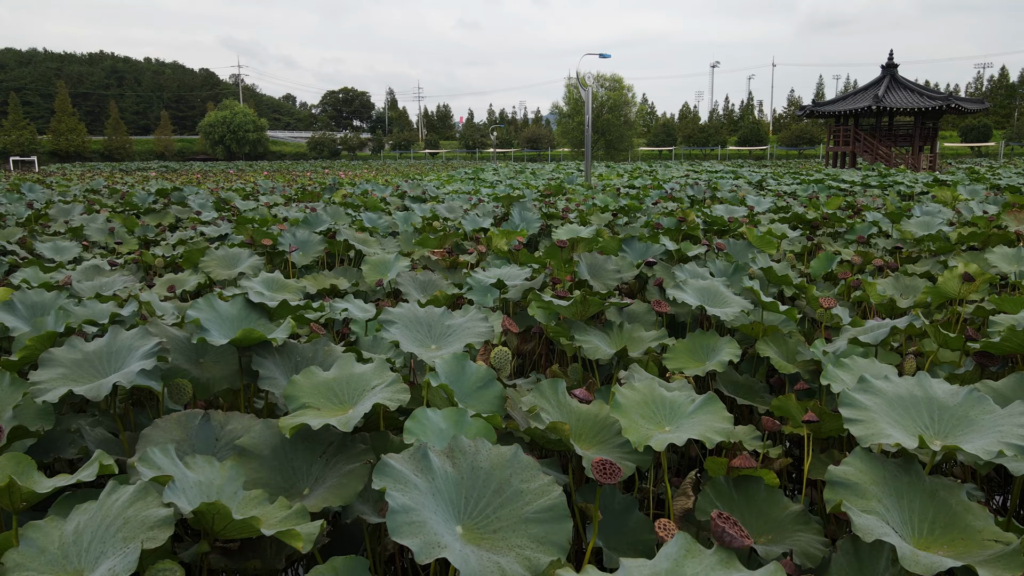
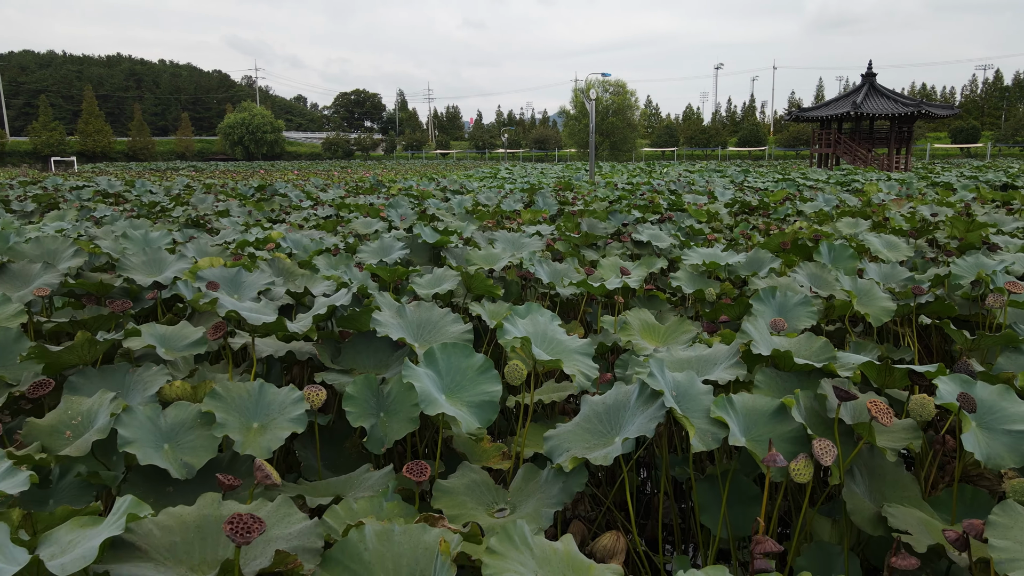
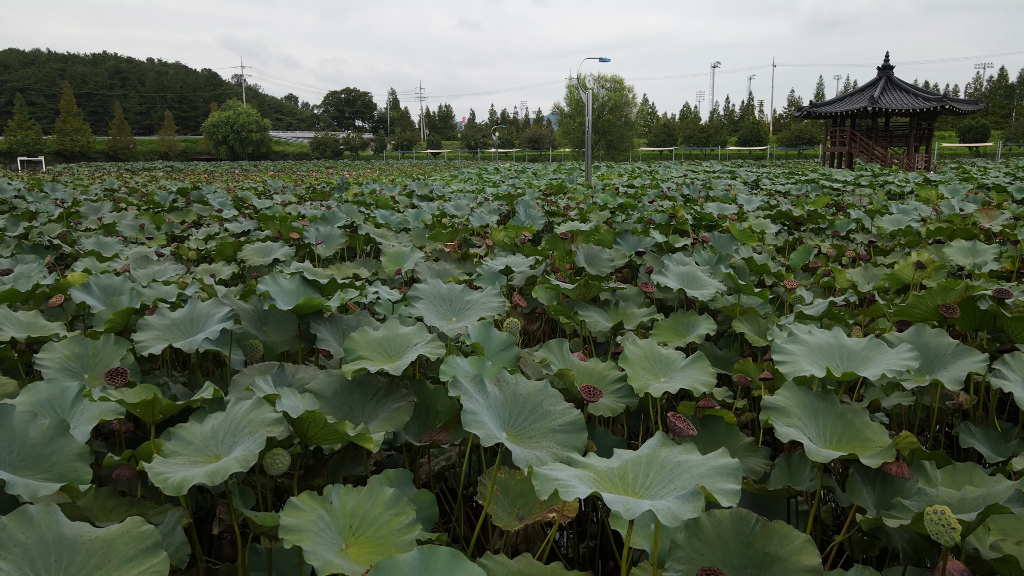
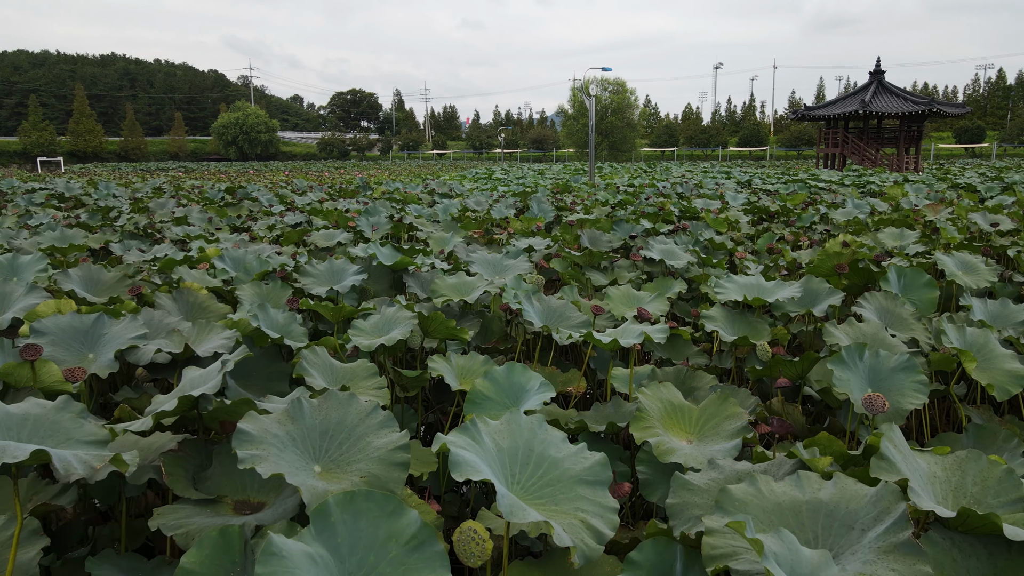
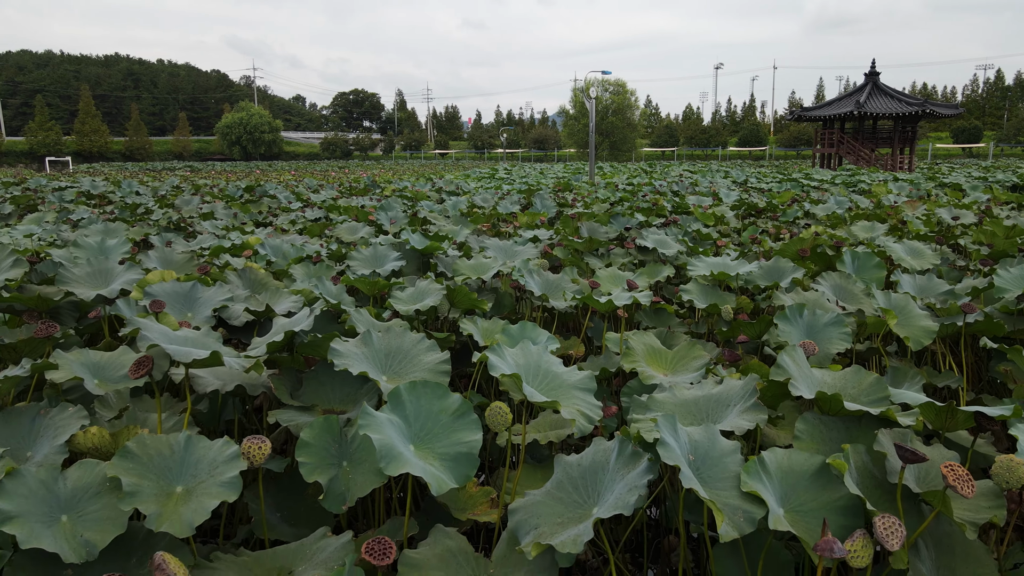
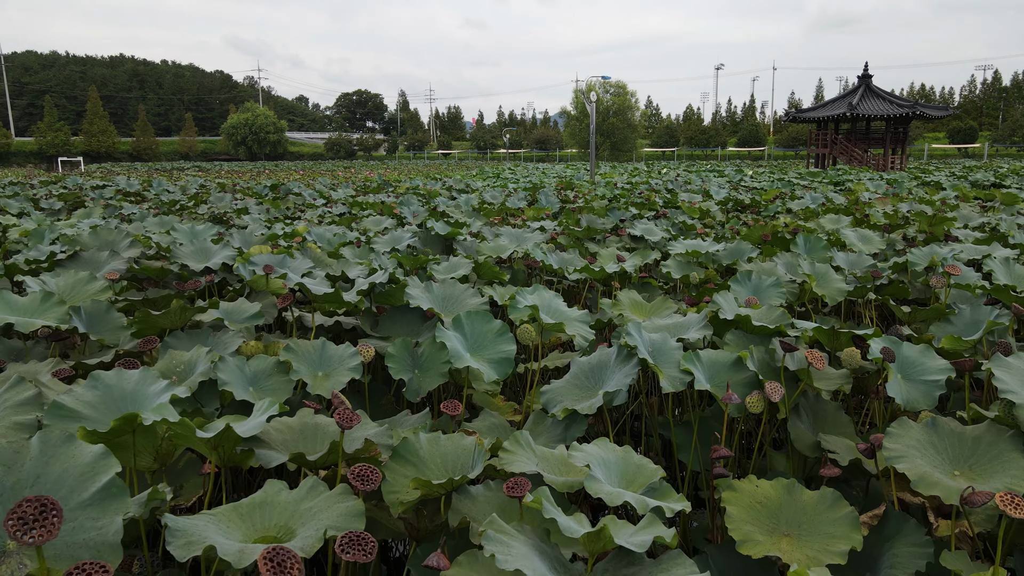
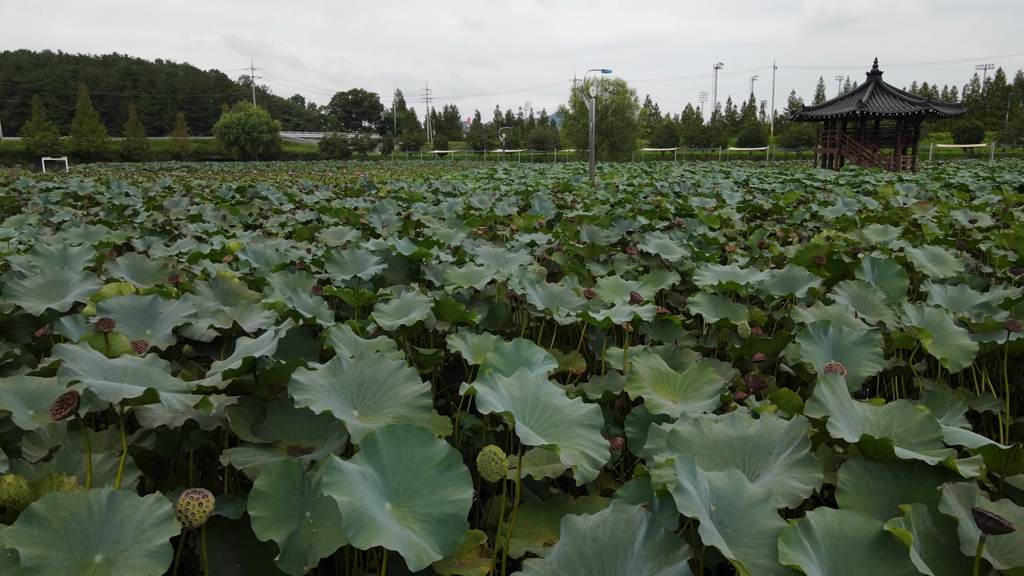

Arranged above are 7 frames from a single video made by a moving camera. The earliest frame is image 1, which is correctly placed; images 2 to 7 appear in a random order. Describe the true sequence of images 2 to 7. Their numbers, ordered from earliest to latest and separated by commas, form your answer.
3, 4, 7, 5, 2, 6
